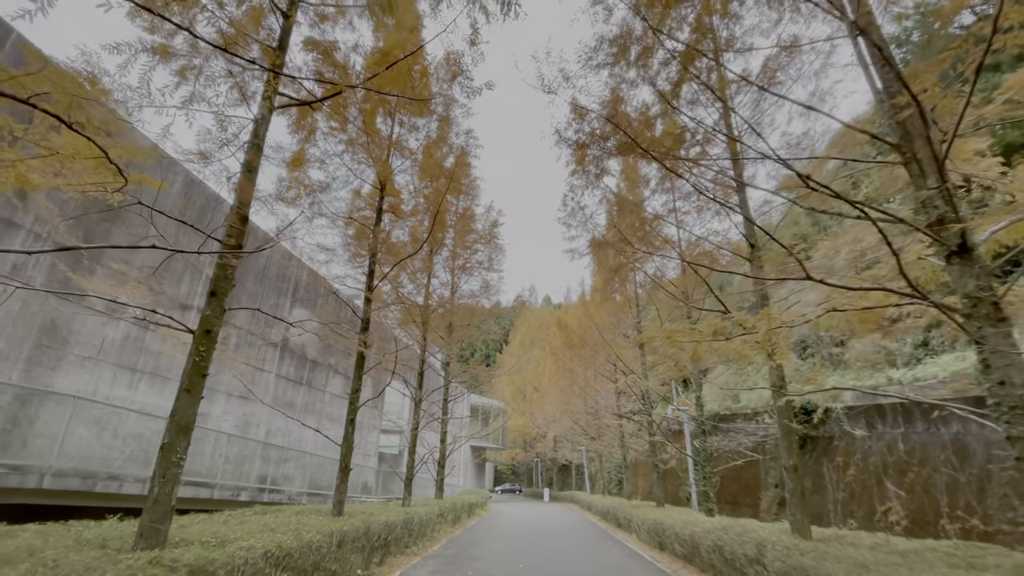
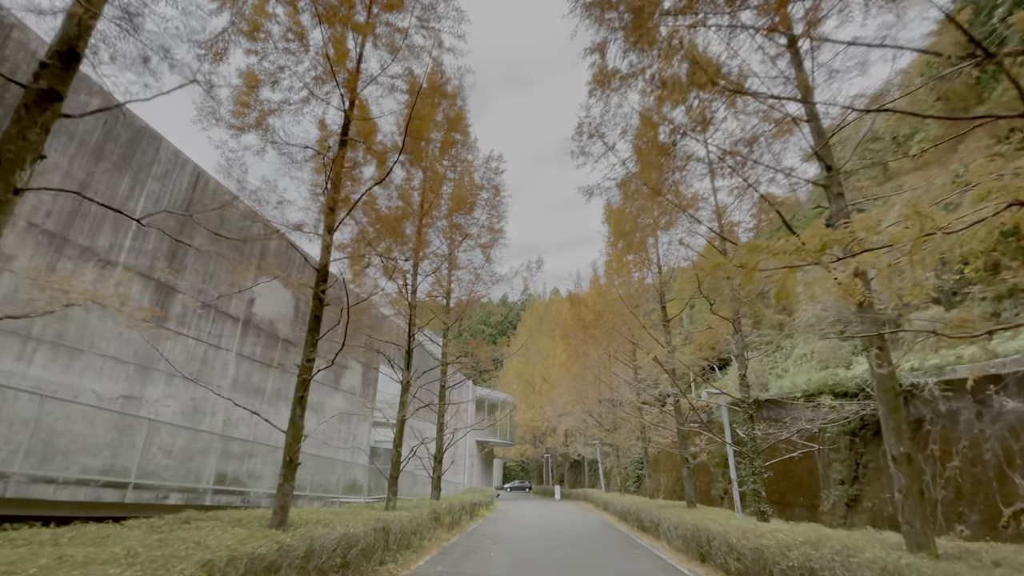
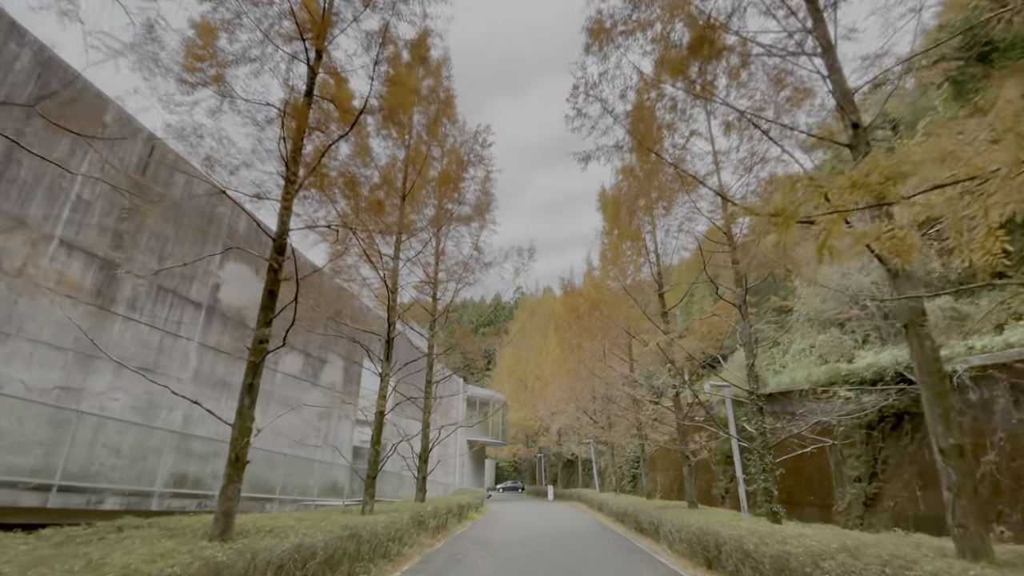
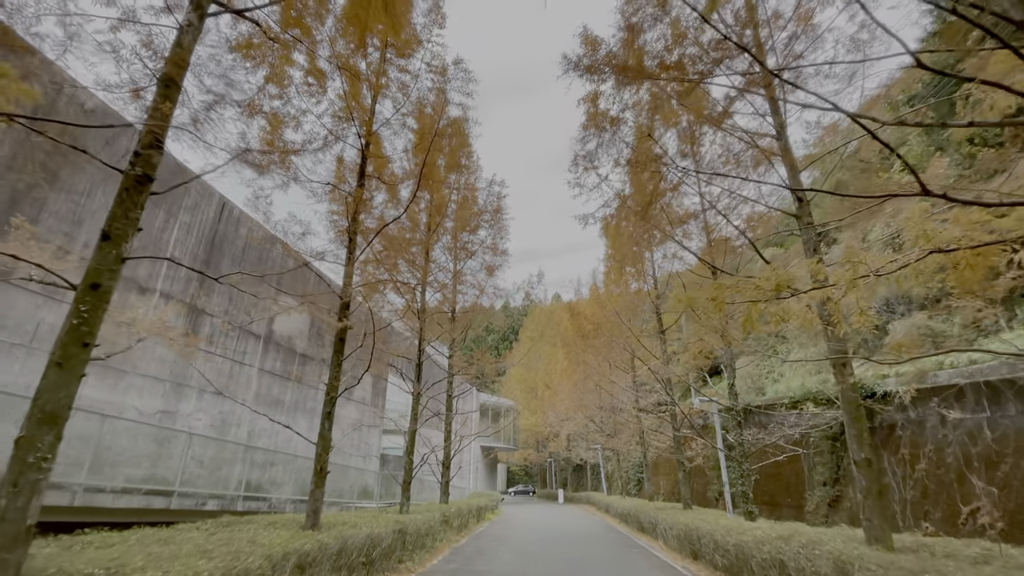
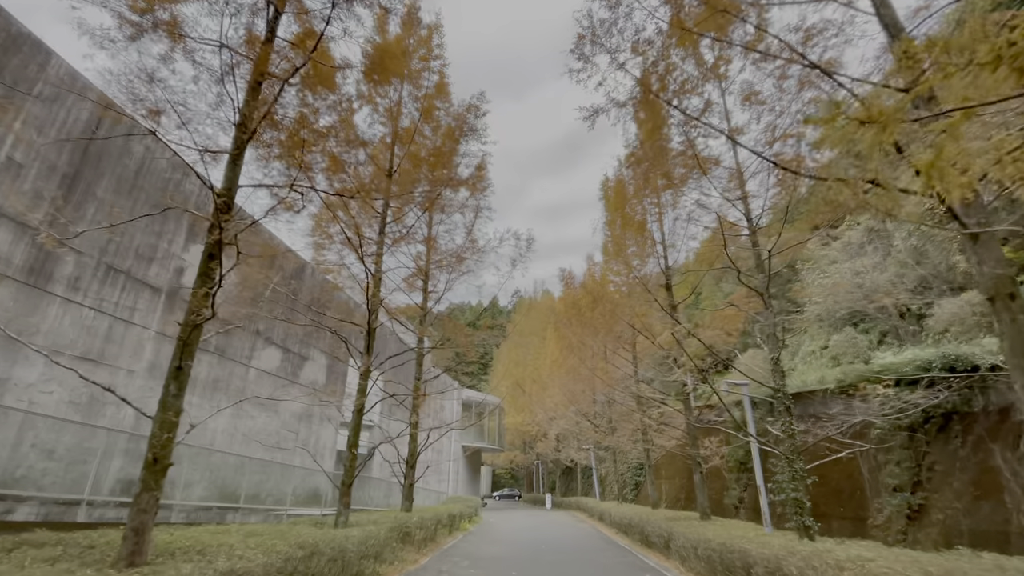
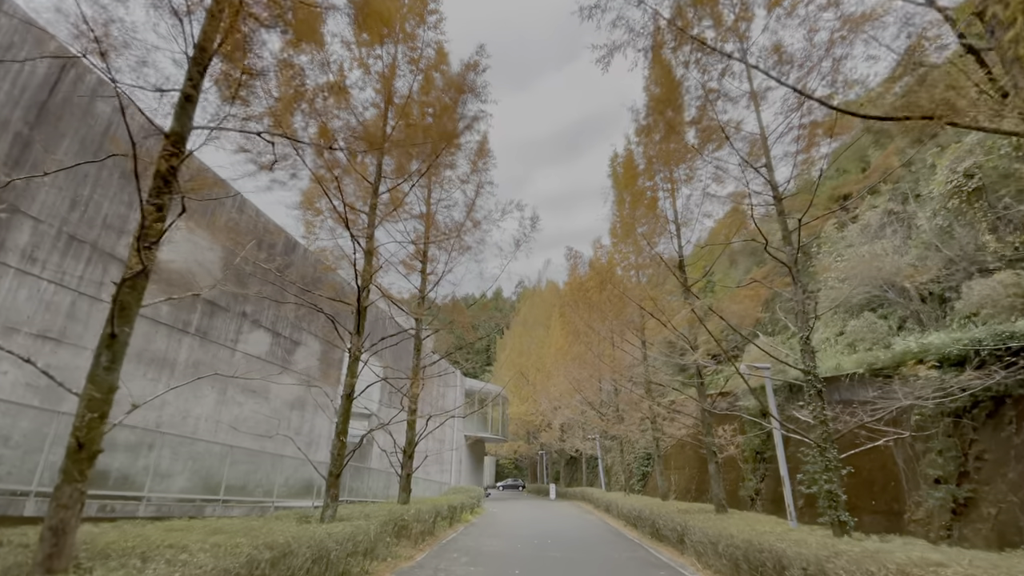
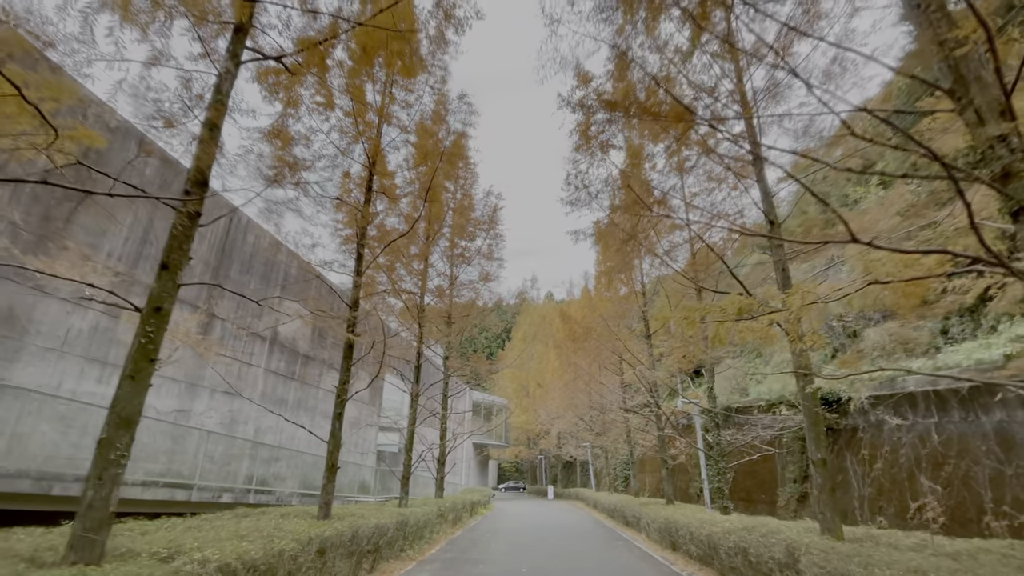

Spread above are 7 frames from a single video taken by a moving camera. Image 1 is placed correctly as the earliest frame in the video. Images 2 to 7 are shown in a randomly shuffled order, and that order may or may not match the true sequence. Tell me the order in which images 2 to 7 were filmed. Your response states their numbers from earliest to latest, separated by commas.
7, 4, 2, 3, 5, 6
